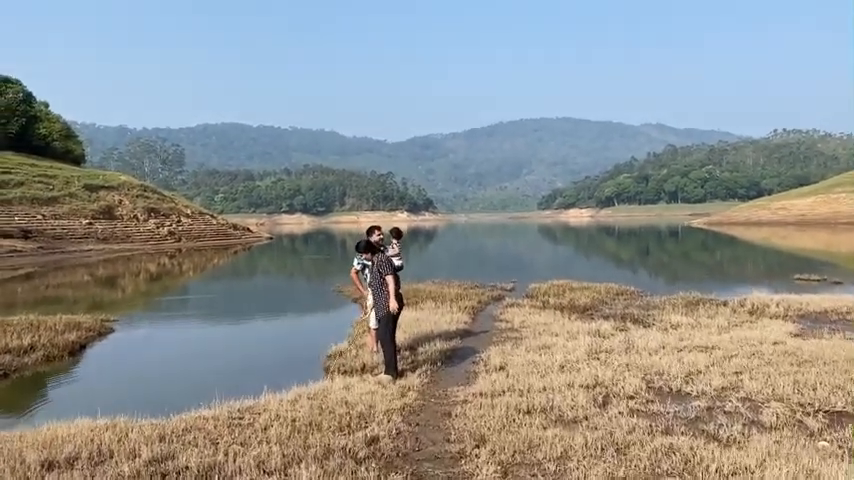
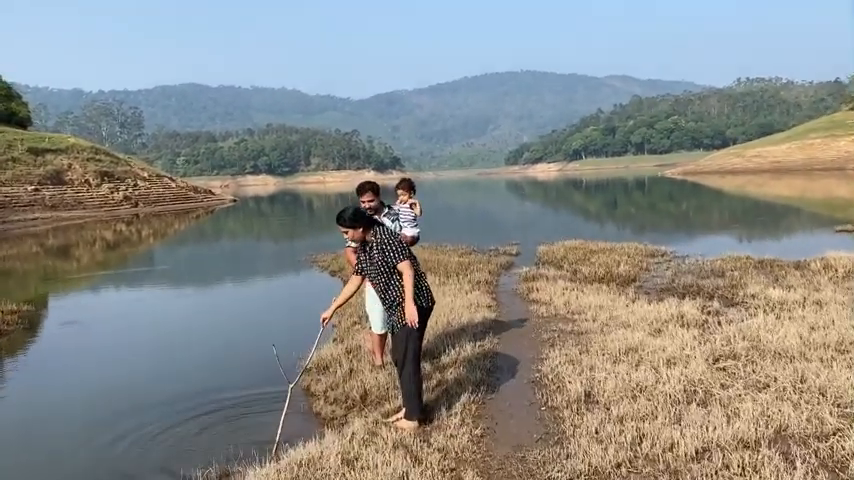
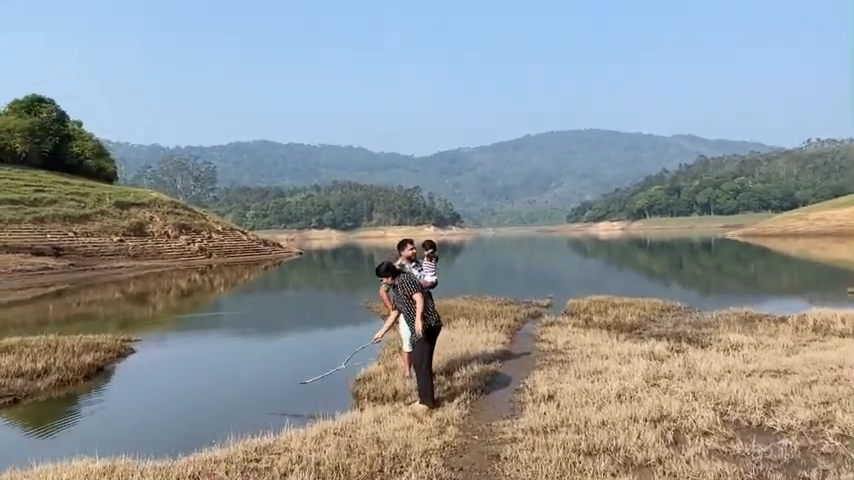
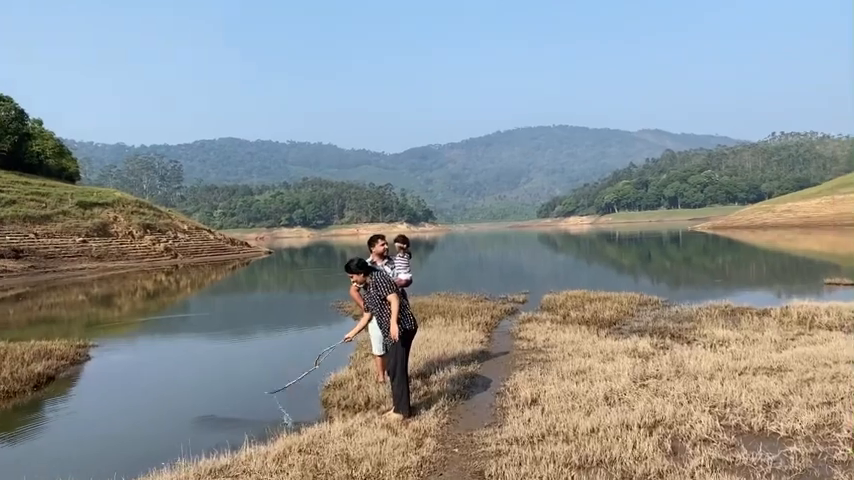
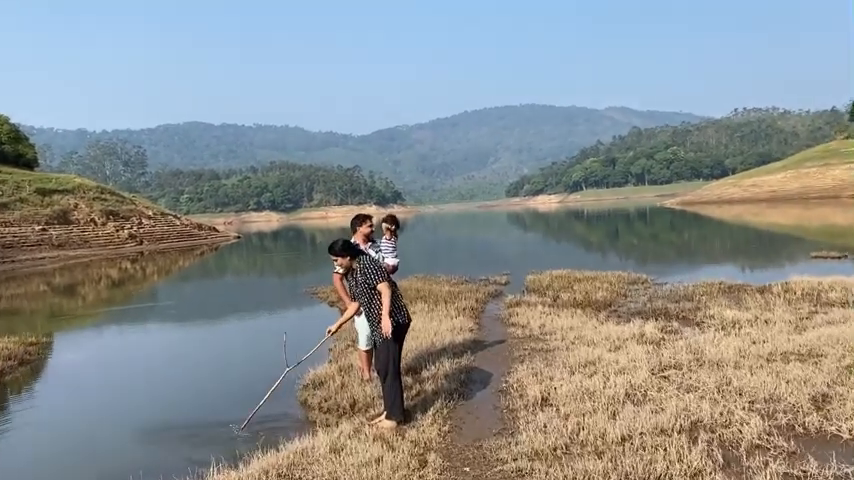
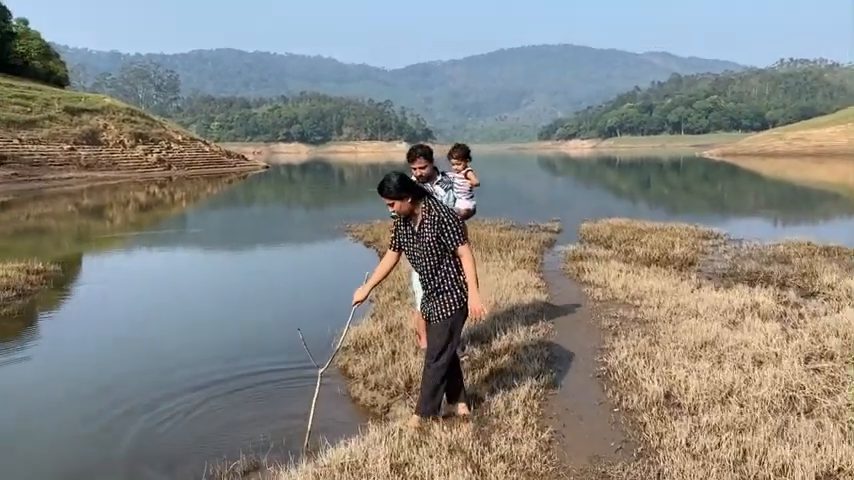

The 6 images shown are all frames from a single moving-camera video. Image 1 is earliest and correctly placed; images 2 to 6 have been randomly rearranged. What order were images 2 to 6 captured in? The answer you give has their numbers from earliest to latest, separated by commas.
3, 4, 5, 2, 6
